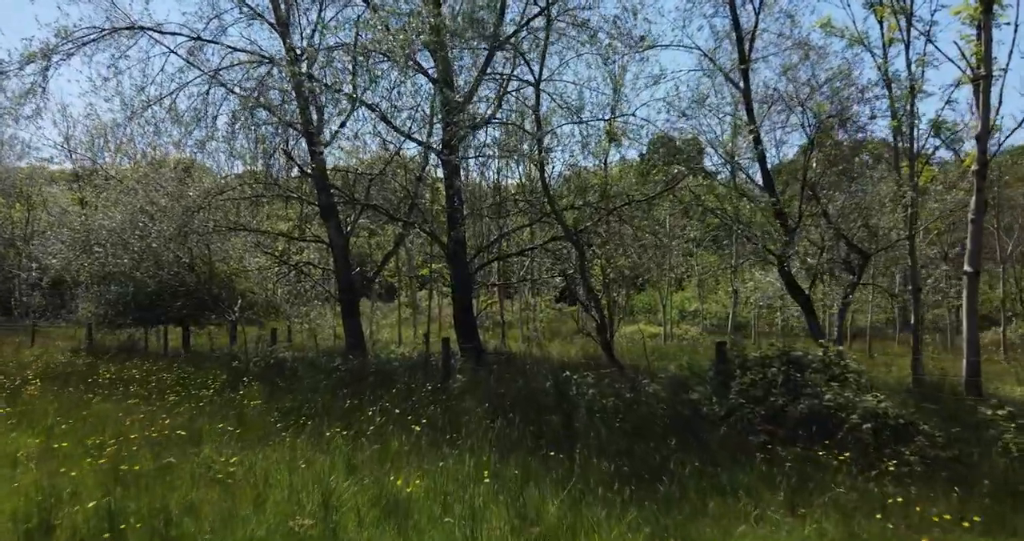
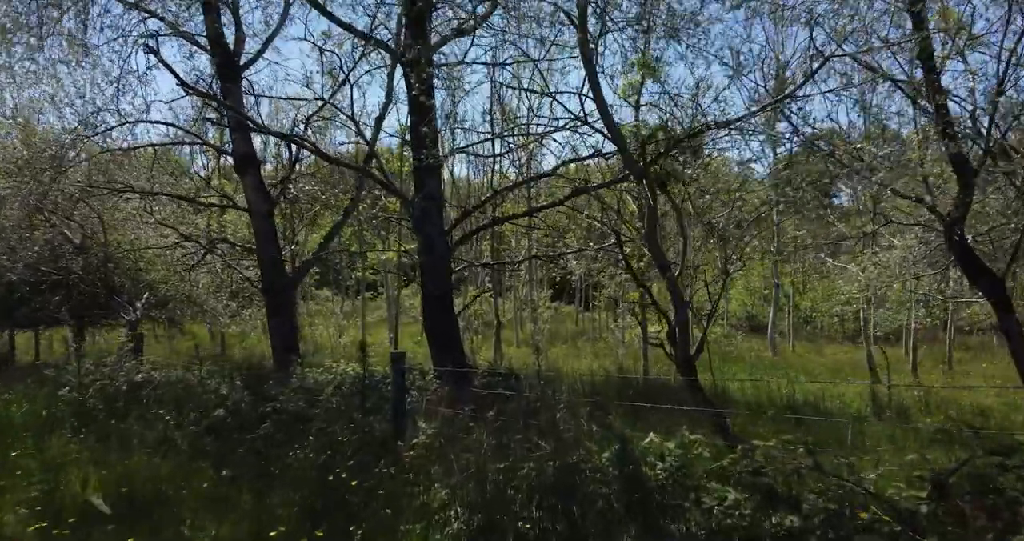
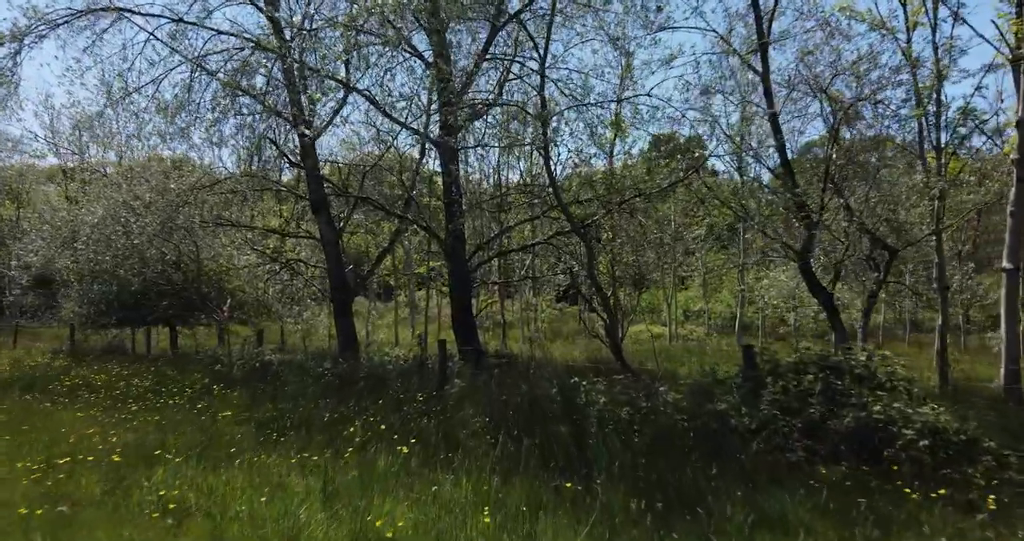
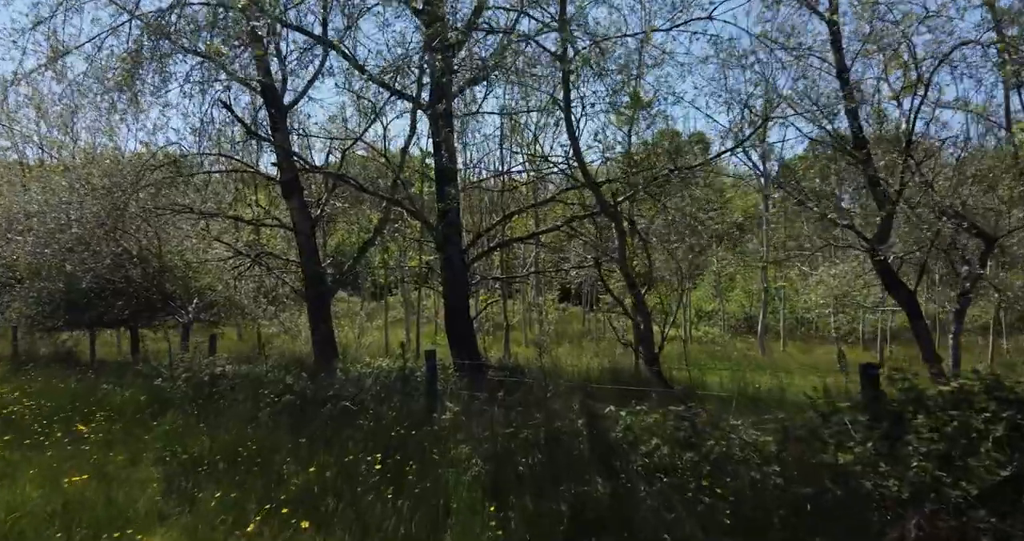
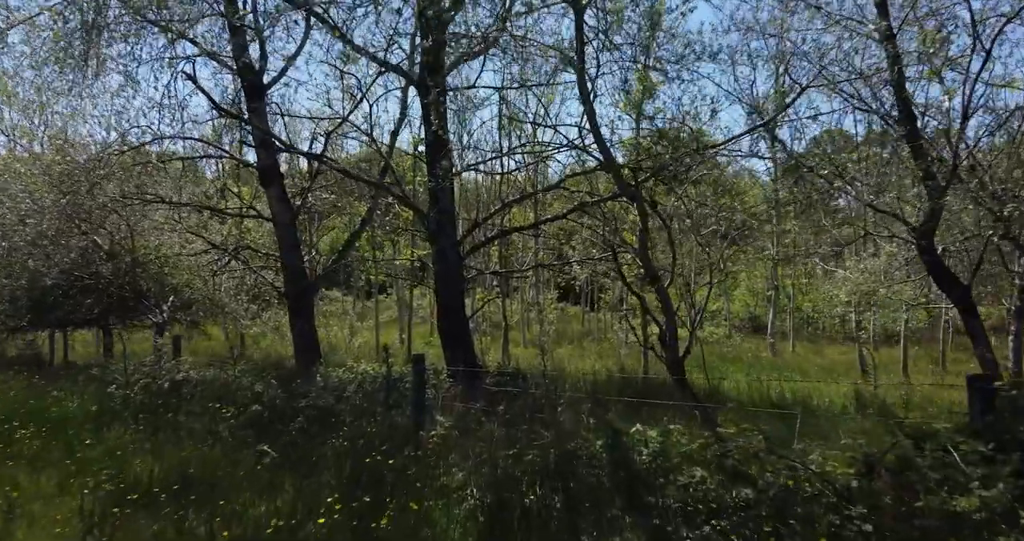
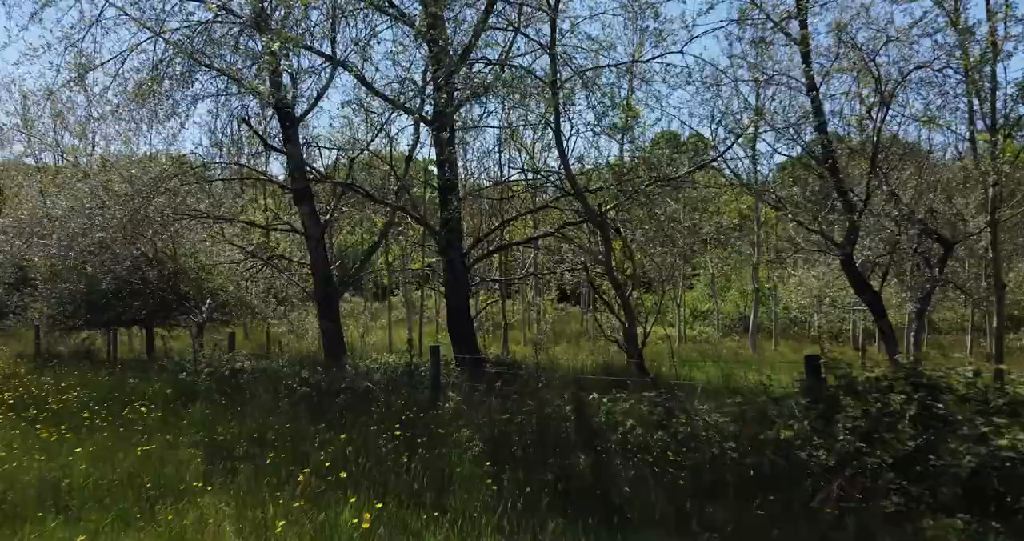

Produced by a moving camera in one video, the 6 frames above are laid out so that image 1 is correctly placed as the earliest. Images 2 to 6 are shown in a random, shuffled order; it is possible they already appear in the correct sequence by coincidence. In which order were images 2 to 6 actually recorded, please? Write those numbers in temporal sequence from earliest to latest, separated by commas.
3, 6, 4, 5, 2
